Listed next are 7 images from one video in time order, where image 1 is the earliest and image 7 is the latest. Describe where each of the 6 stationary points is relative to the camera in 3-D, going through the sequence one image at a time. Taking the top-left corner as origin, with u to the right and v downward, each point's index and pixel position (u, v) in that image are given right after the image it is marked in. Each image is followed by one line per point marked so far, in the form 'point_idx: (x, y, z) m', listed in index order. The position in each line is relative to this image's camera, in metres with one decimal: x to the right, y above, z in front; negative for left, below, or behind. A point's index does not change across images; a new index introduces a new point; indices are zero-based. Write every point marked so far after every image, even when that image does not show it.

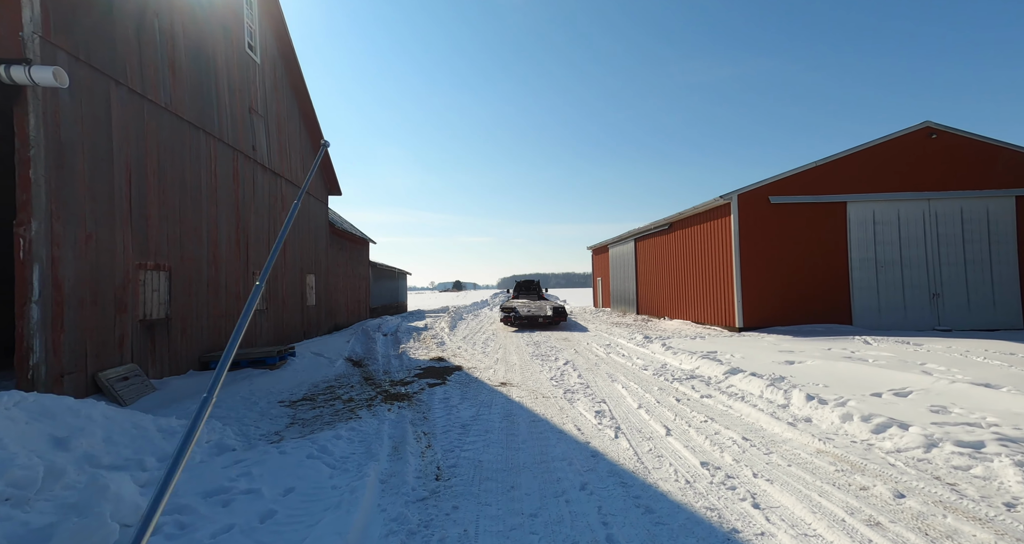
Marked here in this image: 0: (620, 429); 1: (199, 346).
0: (+1.1, -1.5, +4.3) m
1: (-5.3, -1.2, +7.3) m
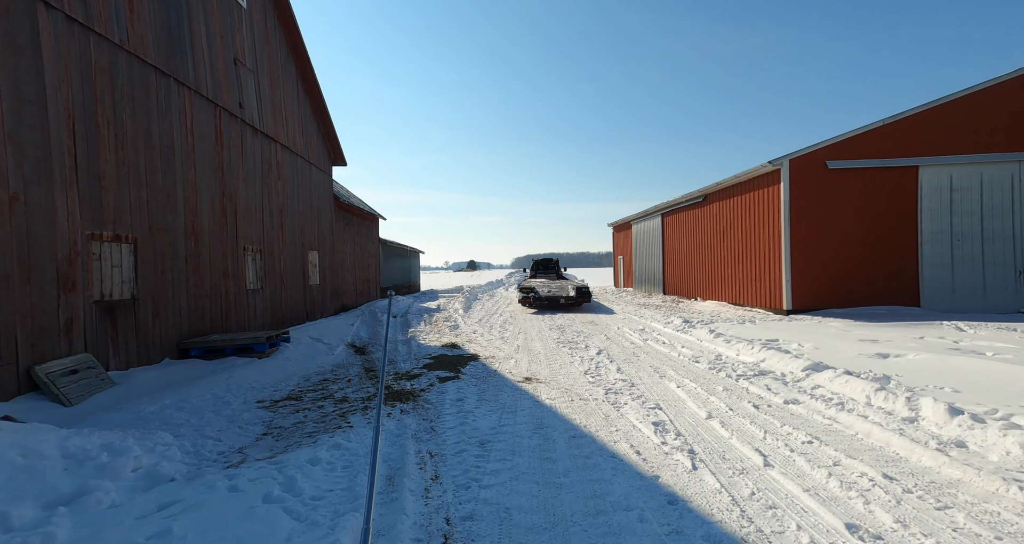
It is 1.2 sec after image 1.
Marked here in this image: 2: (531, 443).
0: (+1.3, -1.3, +3.2) m
1: (-4.9, -0.9, +6.4) m
2: (+0.2, -1.3, +3.4) m
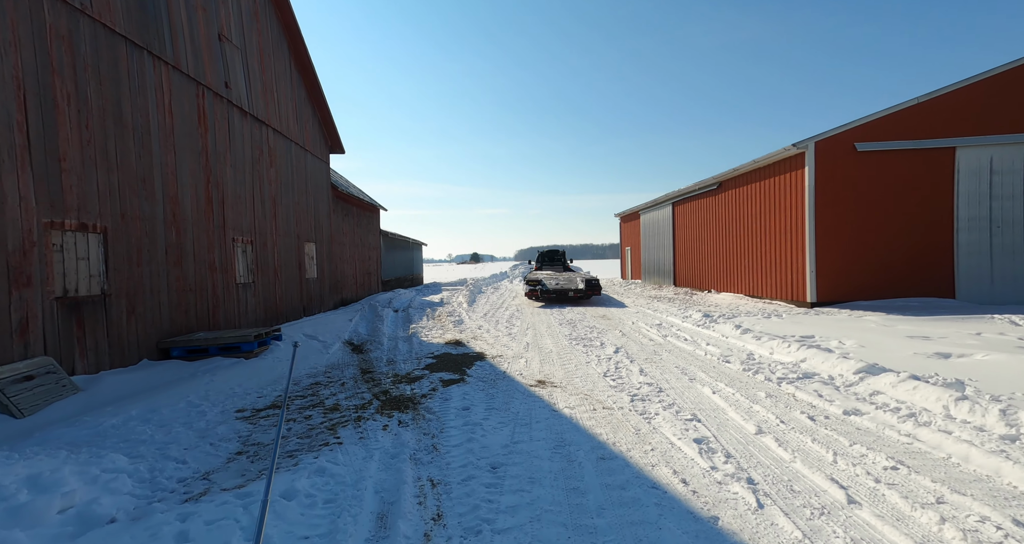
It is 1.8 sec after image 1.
0: (+1.4, -1.2, +2.6) m
1: (-4.8, -0.8, +5.8) m
2: (+0.3, -1.3, +2.9) m
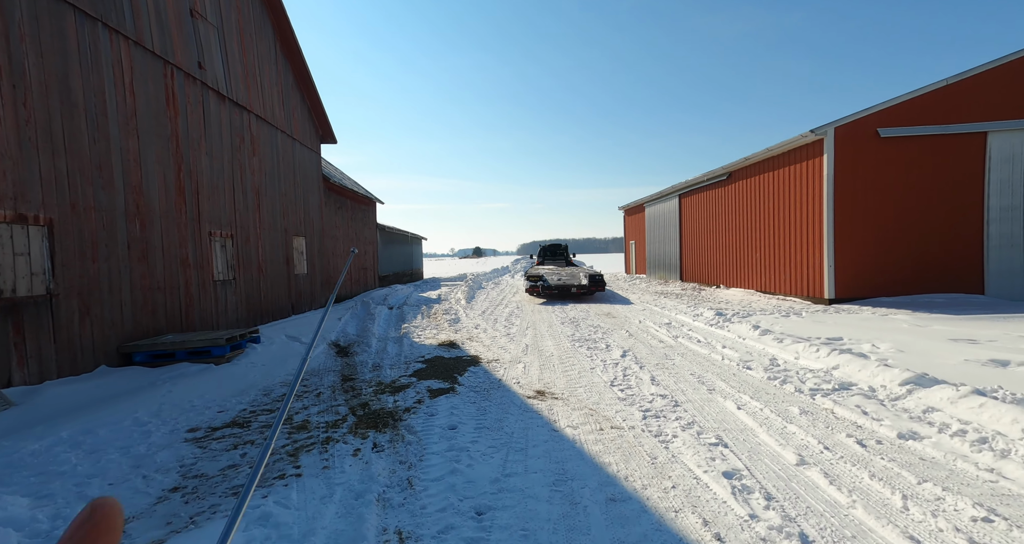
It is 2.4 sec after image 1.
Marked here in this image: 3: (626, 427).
0: (+1.4, -1.2, +2.0) m
1: (-4.8, -0.7, +5.3) m
2: (+0.2, -1.3, +2.3) m
3: (+0.9, -1.2, +3.4) m
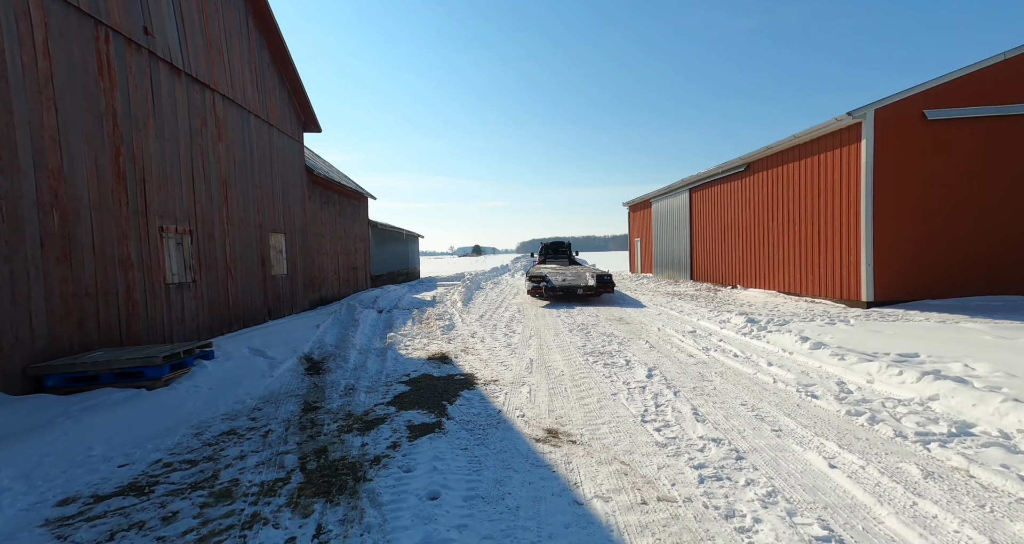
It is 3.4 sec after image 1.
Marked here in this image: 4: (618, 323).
0: (+1.4, -1.3, +1.0) m
1: (-4.8, -0.8, +4.3) m
2: (+0.2, -1.3, +1.3) m
3: (+0.9, -1.2, +2.4) m
4: (+2.0, -0.9, +8.2) m
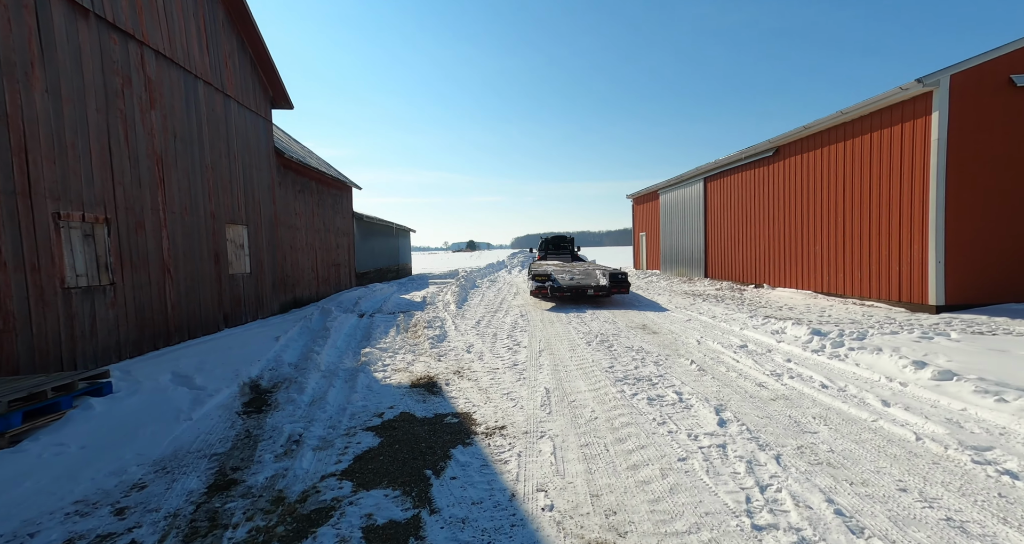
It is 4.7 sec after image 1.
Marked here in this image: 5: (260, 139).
0: (+1.6, -1.3, -0.4) m
1: (-4.7, -0.8, +2.8) m
2: (+0.4, -1.4, -0.1) m
3: (+1.1, -1.3, +1.0) m
4: (+2.1, -0.9, +6.8) m
5: (-5.4, +2.9, +9.3) m
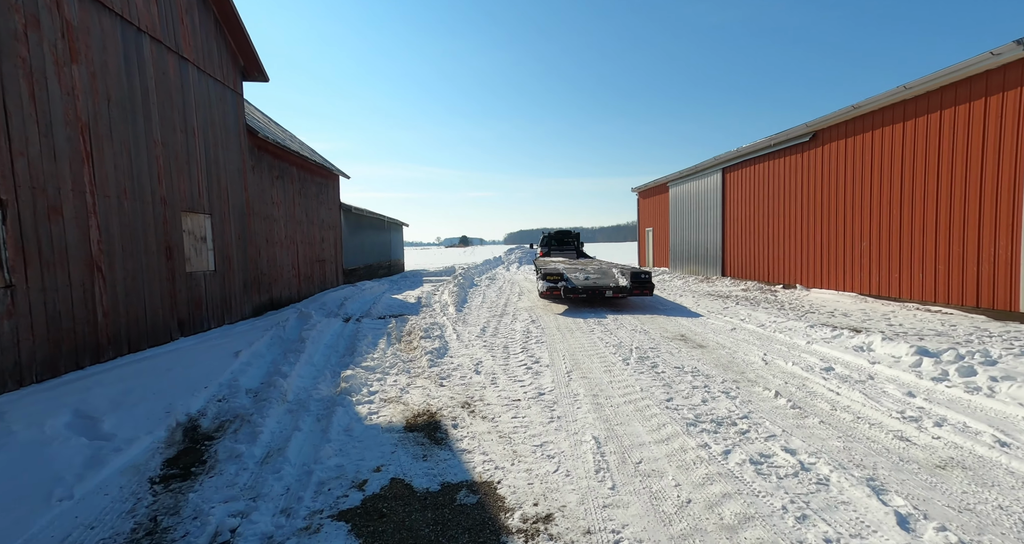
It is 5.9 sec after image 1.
0: (+1.9, -1.4, -1.7) m
1: (-4.4, -0.8, +1.4) m
2: (+0.7, -1.4, -1.4) m
3: (+1.4, -1.4, -0.2) m
4: (+2.3, -0.9, +5.5) m
5: (-5.2, +2.9, +8.0) m
